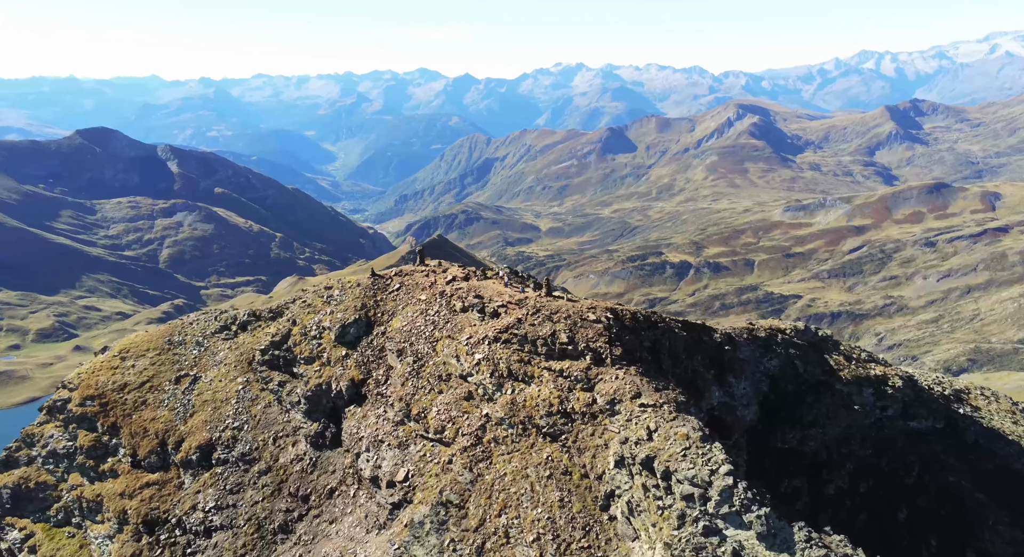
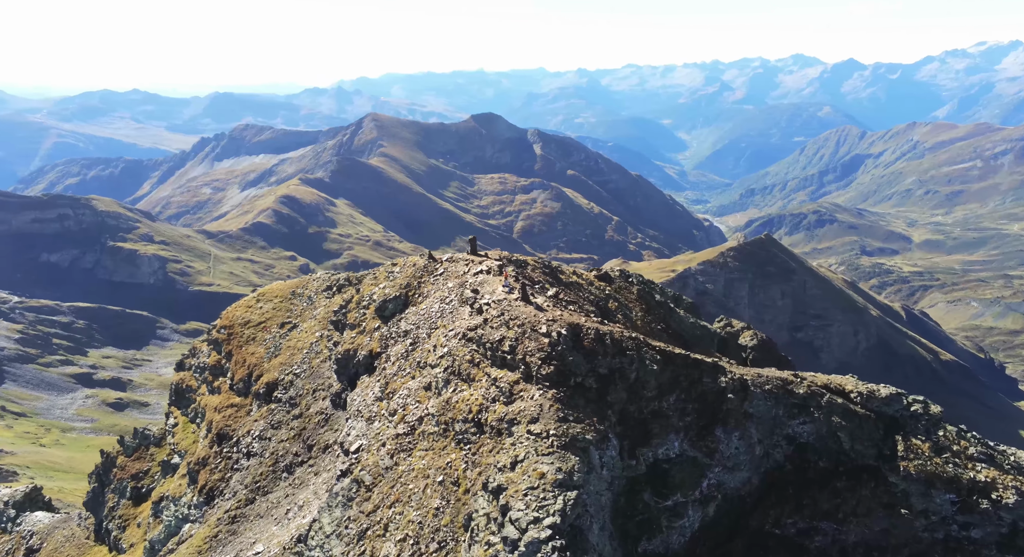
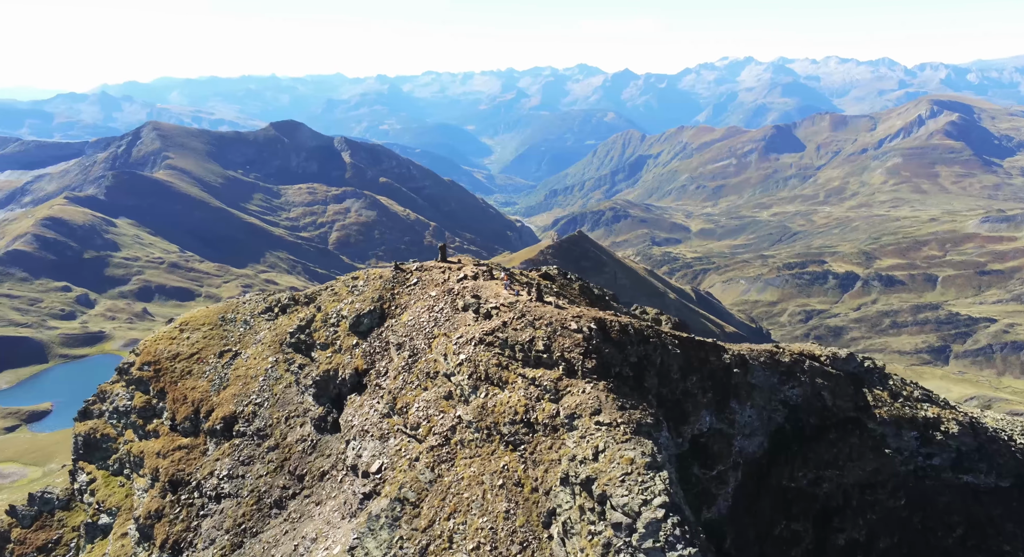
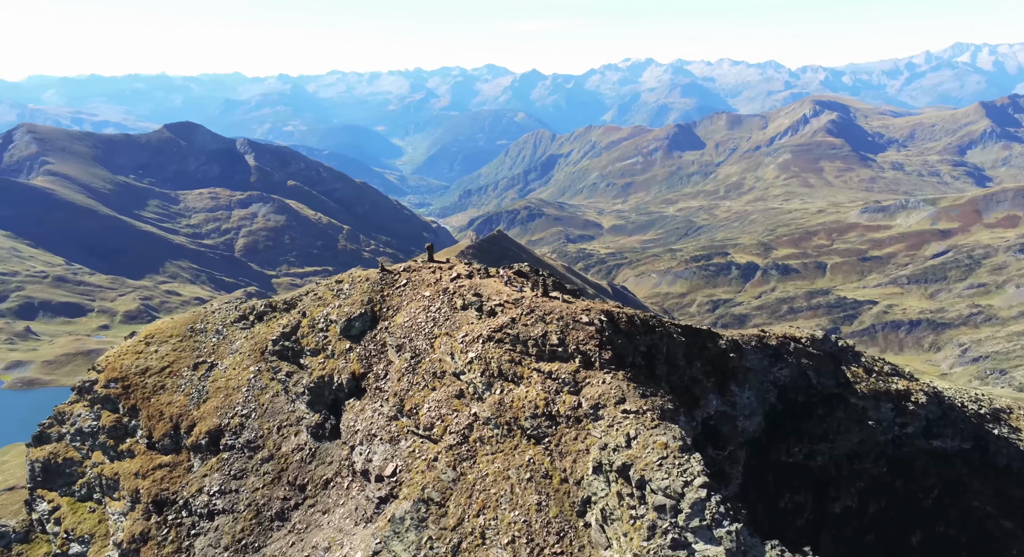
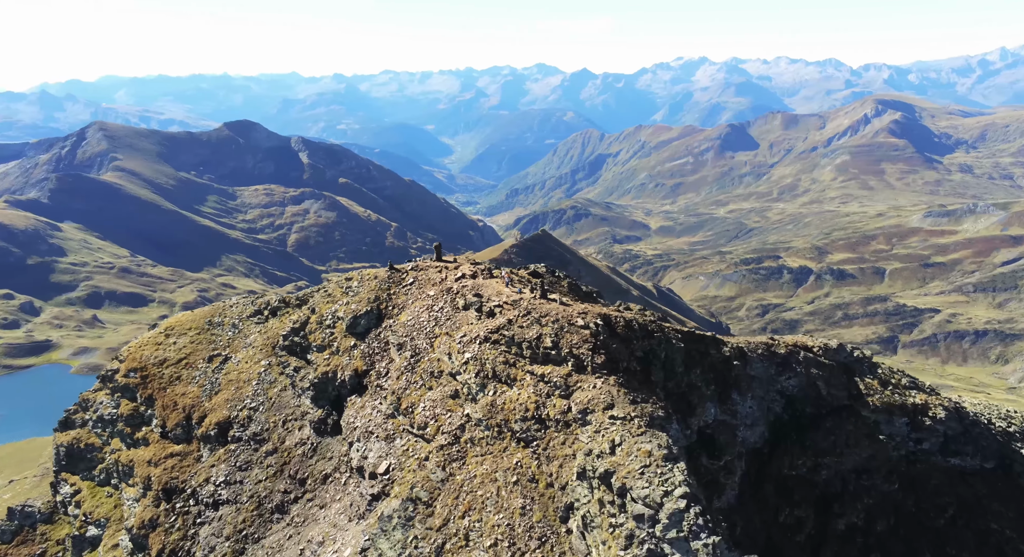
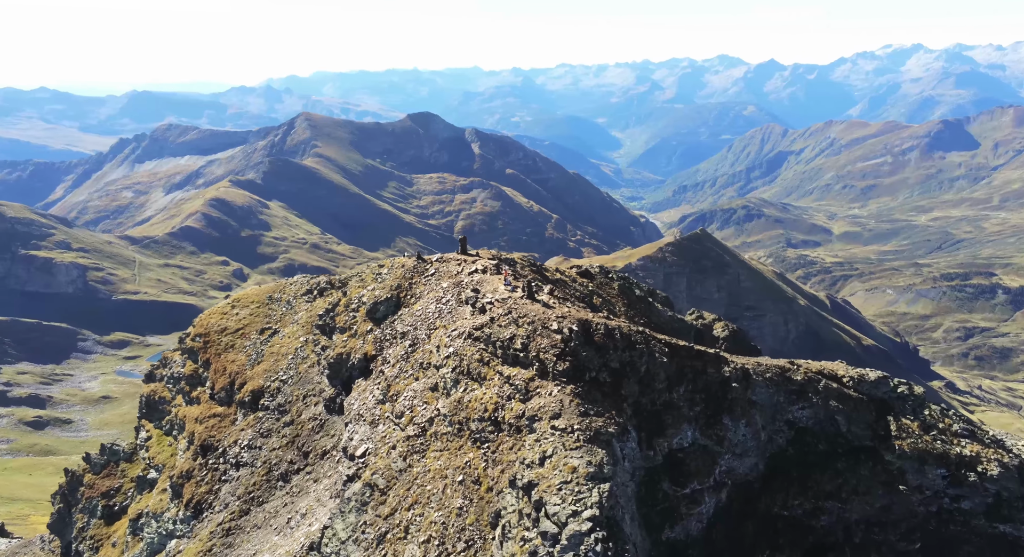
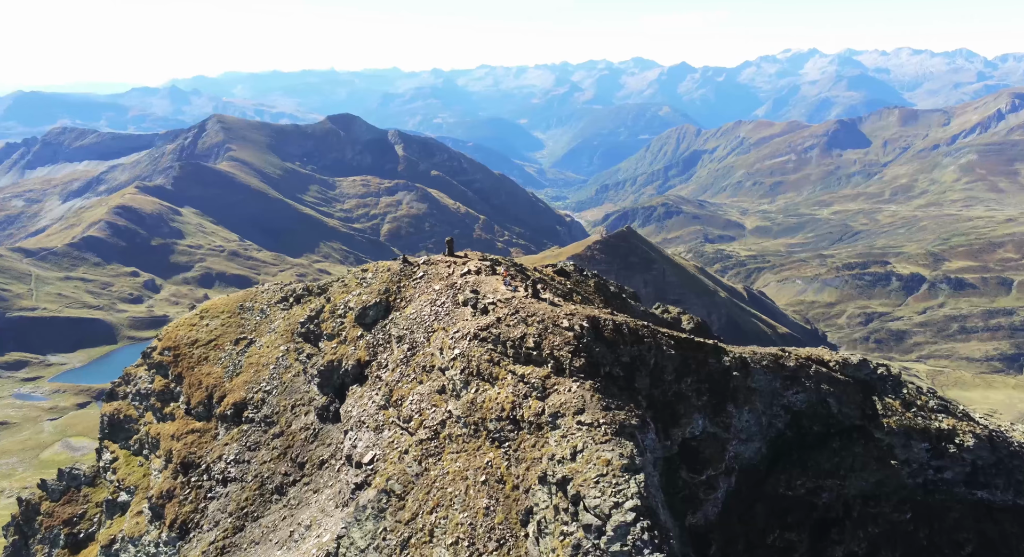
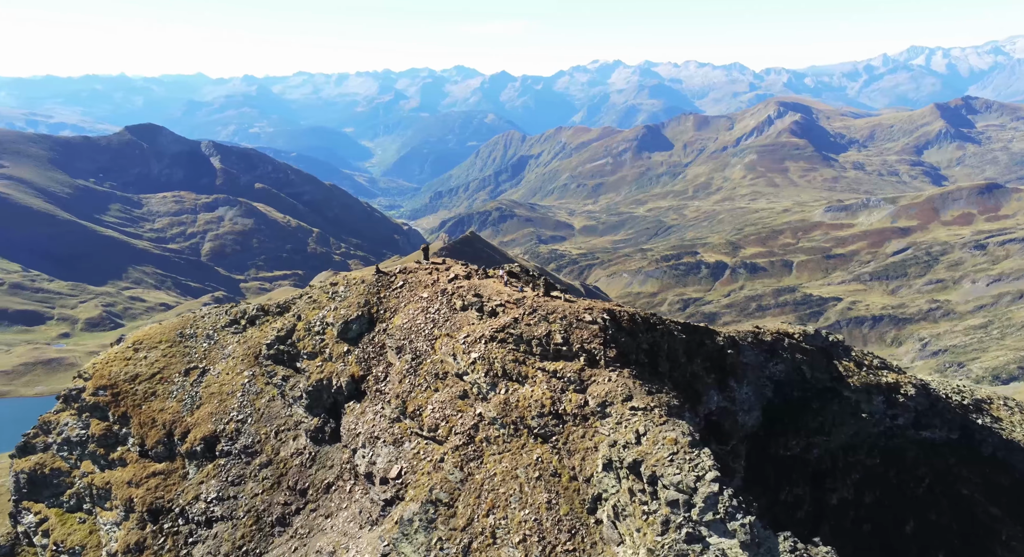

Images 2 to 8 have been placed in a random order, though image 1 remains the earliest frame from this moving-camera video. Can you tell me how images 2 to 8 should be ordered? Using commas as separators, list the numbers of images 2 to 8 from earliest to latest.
8, 4, 5, 3, 7, 6, 2
